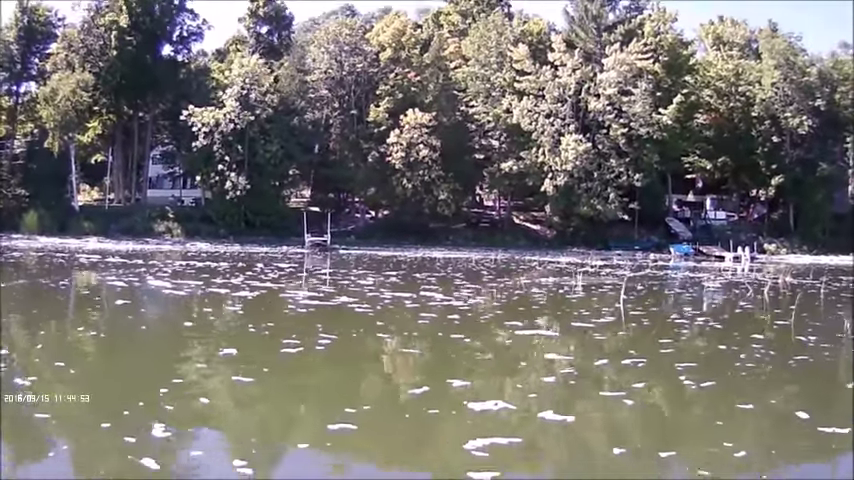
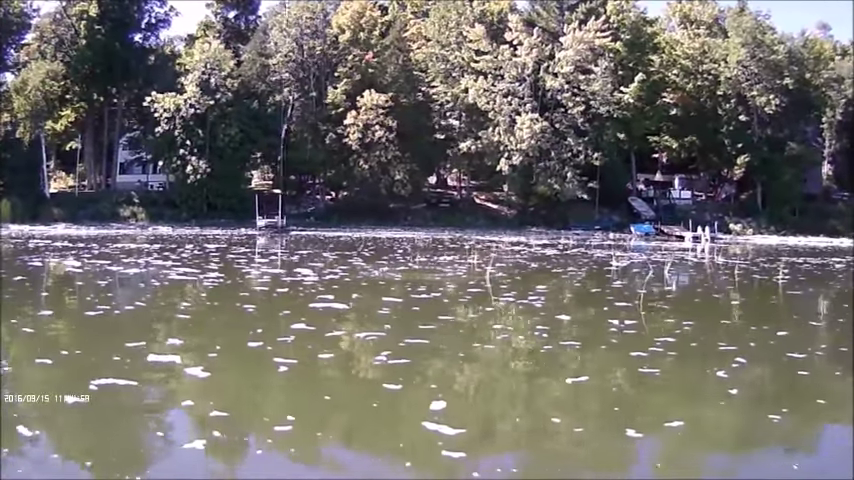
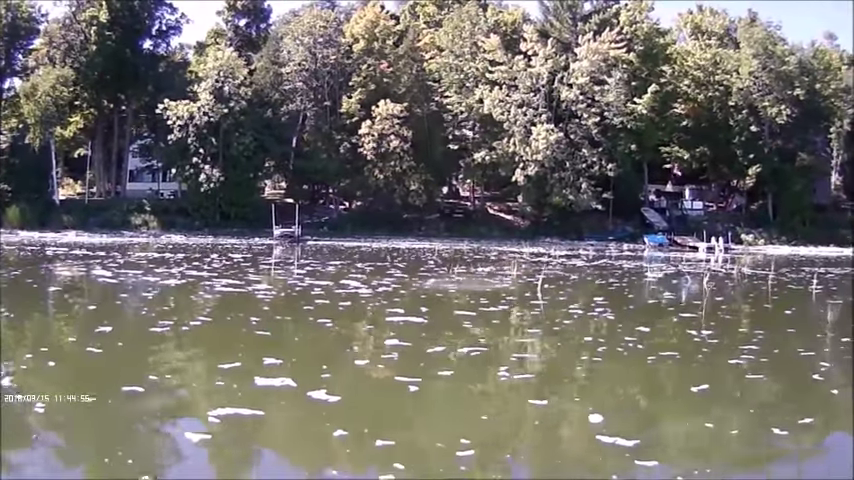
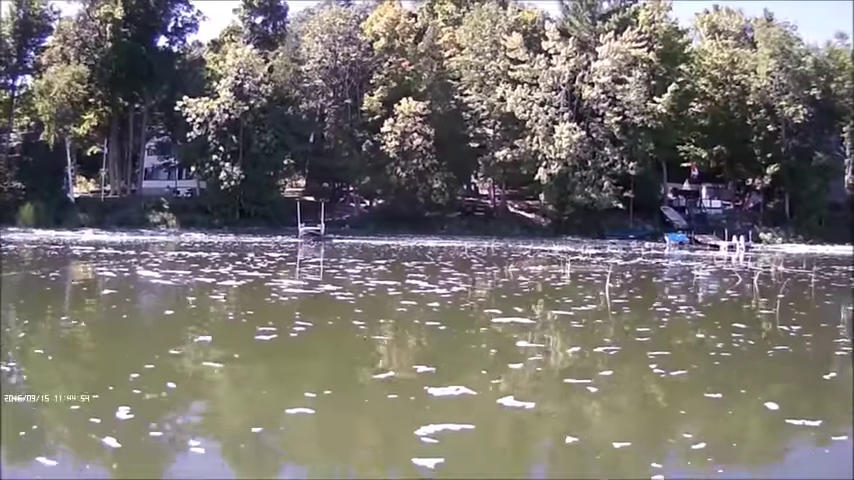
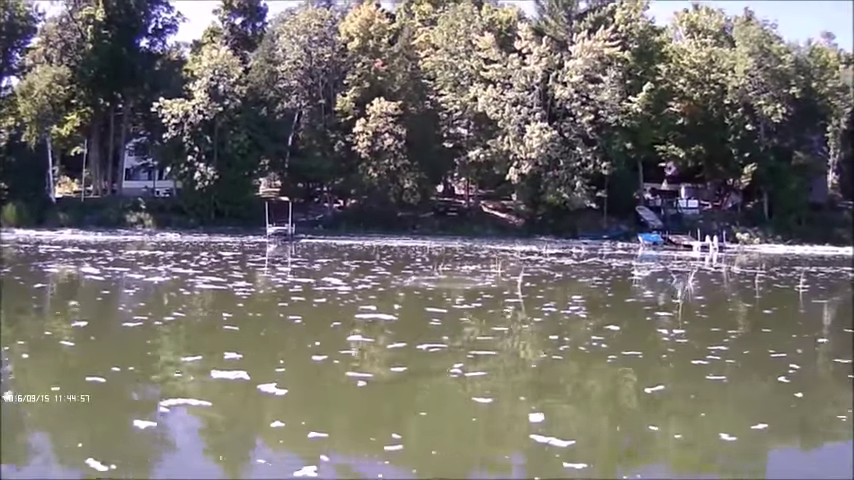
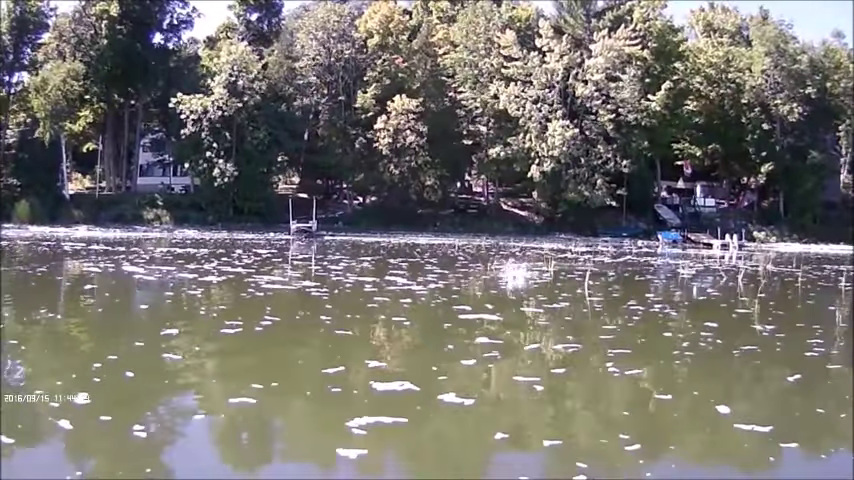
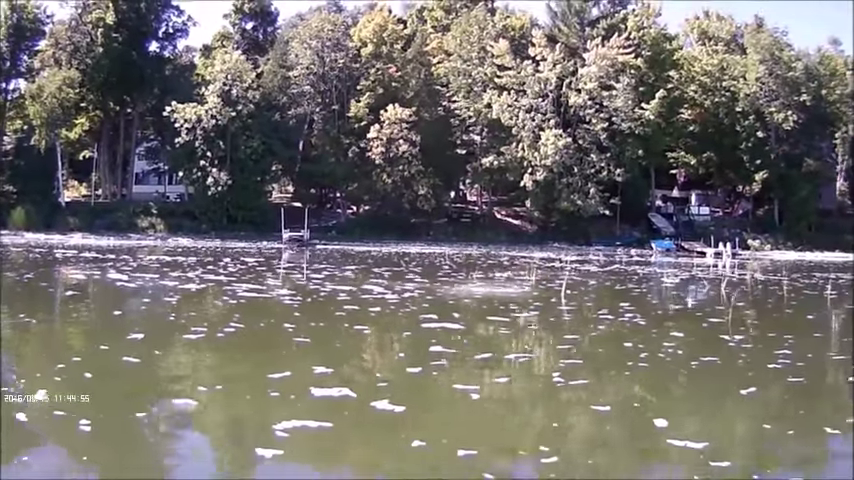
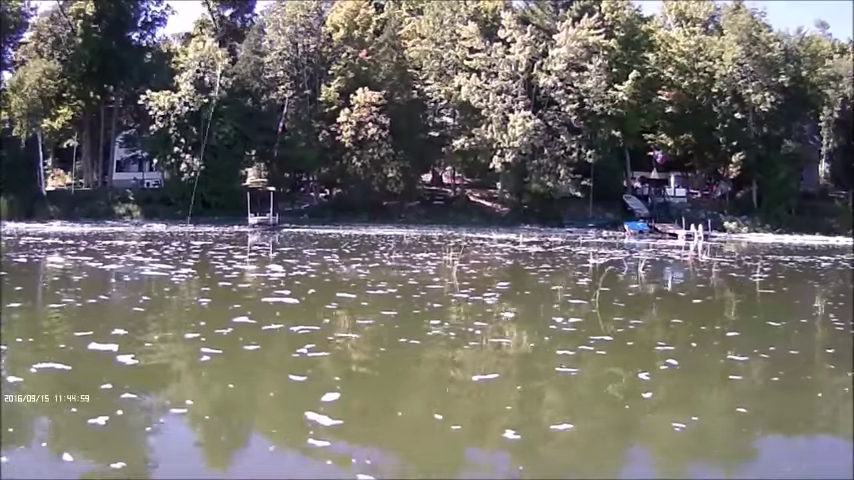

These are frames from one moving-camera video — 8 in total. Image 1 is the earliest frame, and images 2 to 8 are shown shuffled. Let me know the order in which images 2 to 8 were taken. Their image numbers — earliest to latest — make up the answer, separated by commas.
4, 6, 7, 3, 5, 2, 8
